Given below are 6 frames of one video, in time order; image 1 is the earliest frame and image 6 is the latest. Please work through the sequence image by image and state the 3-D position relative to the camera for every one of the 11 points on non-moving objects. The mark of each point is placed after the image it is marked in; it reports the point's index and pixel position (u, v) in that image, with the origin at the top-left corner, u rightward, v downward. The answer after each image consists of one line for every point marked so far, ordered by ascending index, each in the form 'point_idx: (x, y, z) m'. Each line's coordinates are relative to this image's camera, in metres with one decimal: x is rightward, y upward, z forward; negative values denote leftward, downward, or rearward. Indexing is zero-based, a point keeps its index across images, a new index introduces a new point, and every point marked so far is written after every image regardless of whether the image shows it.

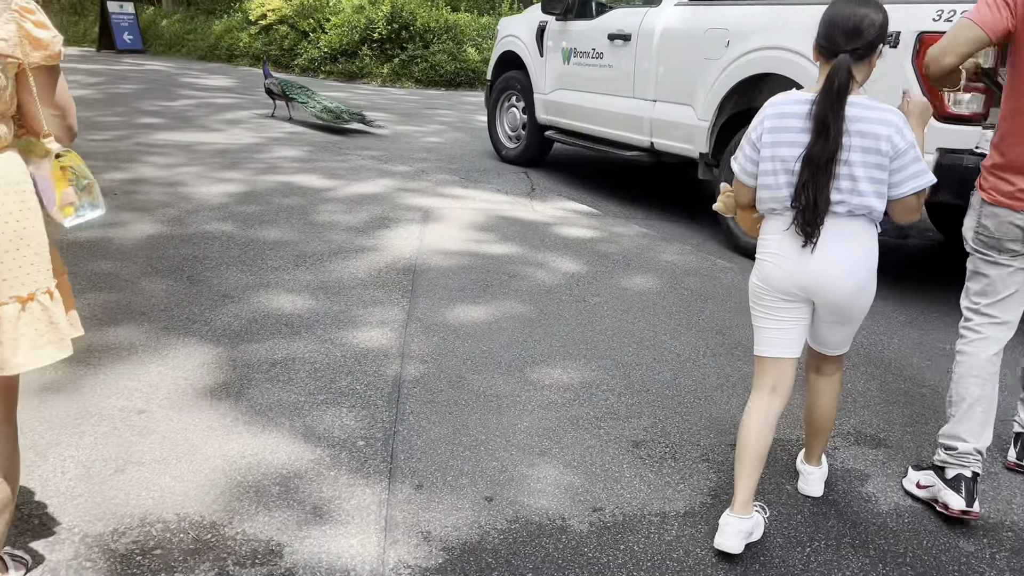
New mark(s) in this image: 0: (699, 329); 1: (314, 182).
0: (+0.9, -0.2, +4.1) m
1: (-1.7, +0.9, +7.0) m
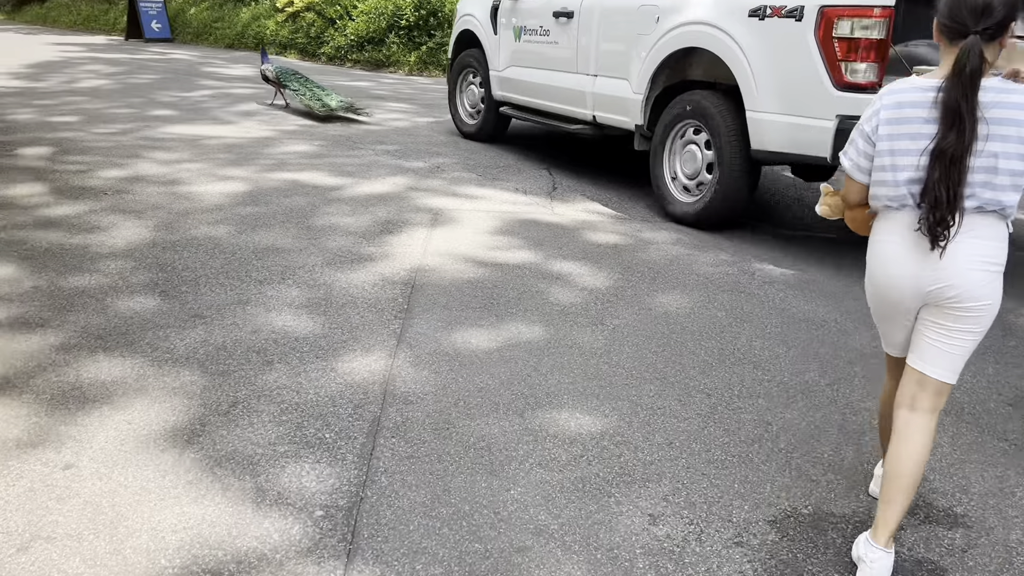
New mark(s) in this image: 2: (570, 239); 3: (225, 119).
0: (+0.9, -0.3, +3.5) m
1: (-1.5, +0.8, +6.5) m
2: (+0.4, +0.3, +5.2) m
3: (-3.1, +1.8, +9.0) m
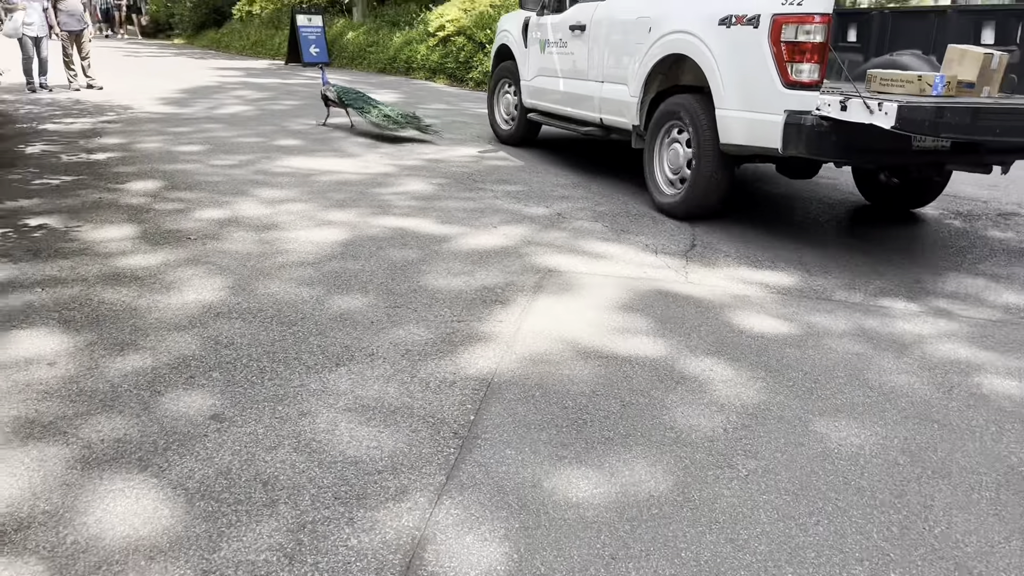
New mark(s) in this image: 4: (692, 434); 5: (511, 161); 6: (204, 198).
0: (+1.2, -0.8, +2.4) m
1: (-0.6, +0.4, +5.8) m
2: (+0.9, -0.2, +4.1) m
3: (-1.7, +1.4, +8.5) m
4: (+0.6, -0.5, +3.0) m
5: (0.0, +1.3, +8.2) m
6: (-2.3, +0.7, +6.3) m
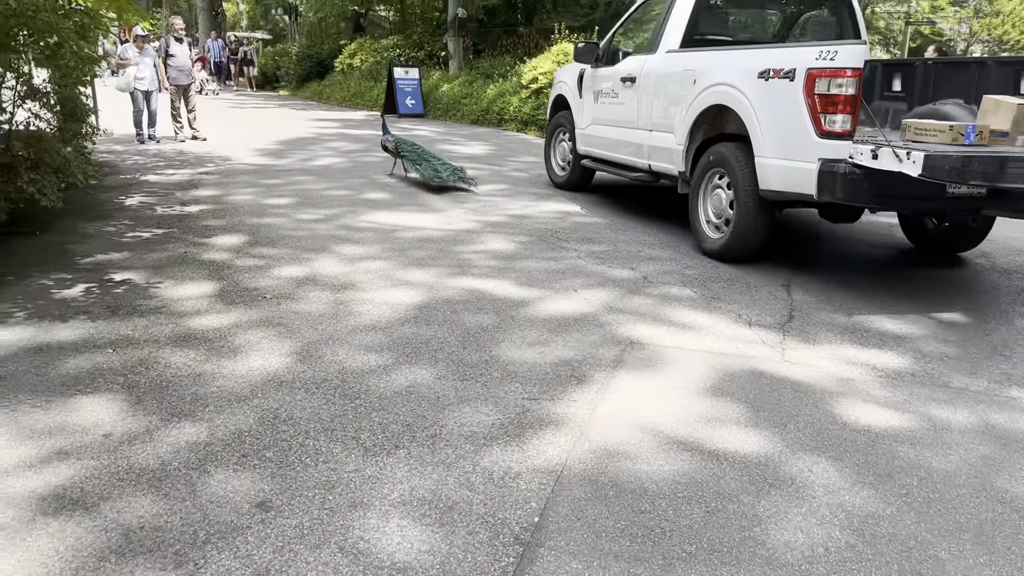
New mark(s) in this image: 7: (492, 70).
0: (+1.3, -1.0, +1.9) m
1: (-0.1, 0.0, +5.6) m
2: (+1.3, -0.5, +3.7) m
3: (-0.8, +0.8, +8.4) m
4: (+0.9, -0.8, +2.6) m
5: (+0.8, +0.7, +8.0) m
6: (-1.7, +0.3, +6.3) m
7: (-0.5, +5.2, +20.0) m
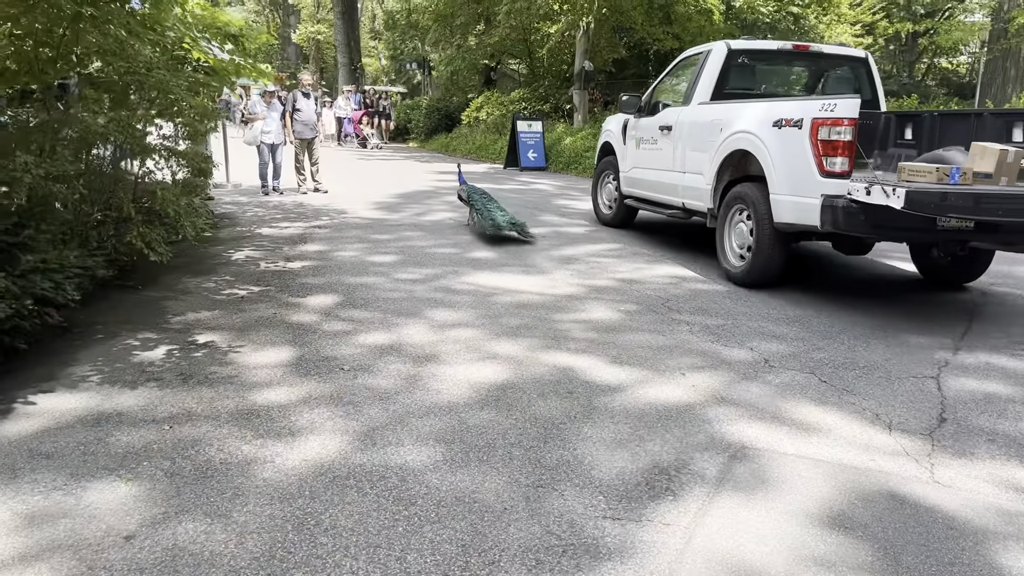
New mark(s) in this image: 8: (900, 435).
0: (+1.3, -1.3, +1.1) m
1: (+0.5, -0.5, +5.0) m
2: (+1.6, -0.9, +3.0) m
3: (+0.3, +0.2, +8.0) m
4: (+1.0, -1.1, +1.9) m
5: (+1.8, 0.0, +7.3) m
6: (-1.0, -0.2, +6.0) m
7: (+2.4, +3.9, +19.6) m
8: (+1.9, -0.7, +4.0) m
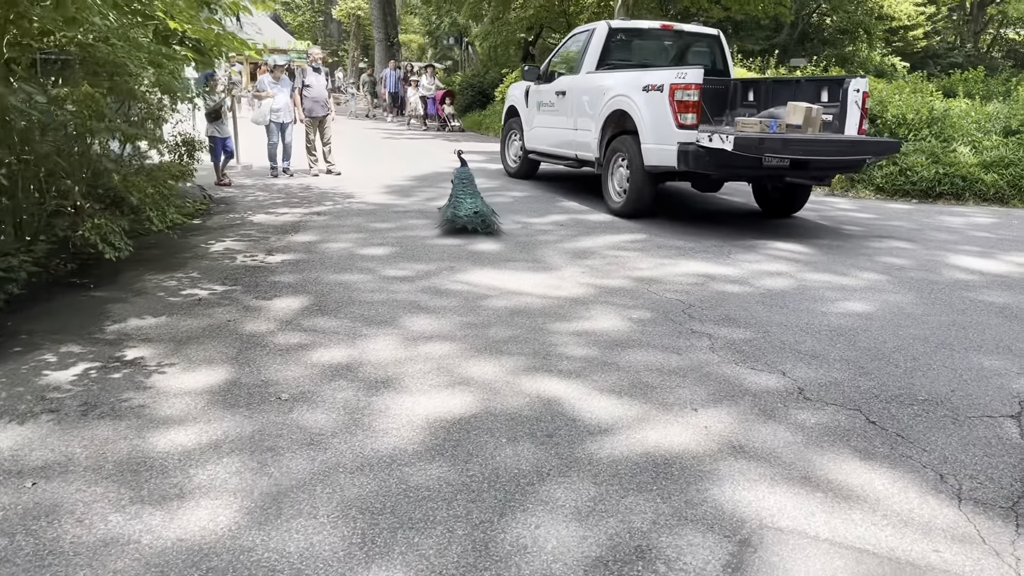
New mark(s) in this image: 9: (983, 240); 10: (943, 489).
0: (+0.9, -1.5, +0.2) m
1: (+0.4, -0.5, +4.1) m
2: (+1.3, -1.1, +2.0) m
3: (+0.3, +0.2, +7.1) m
4: (+0.6, -1.3, +1.0) m
5: (+1.8, 0.0, +6.3) m
6: (-1.1, -0.2, +5.2) m
7: (+3.1, +4.2, +18.4) m
8: (+1.7, -0.8, +3.0) m
9: (+4.9, +0.5, +8.7) m
10: (+1.7, -0.8, +3.2) m
